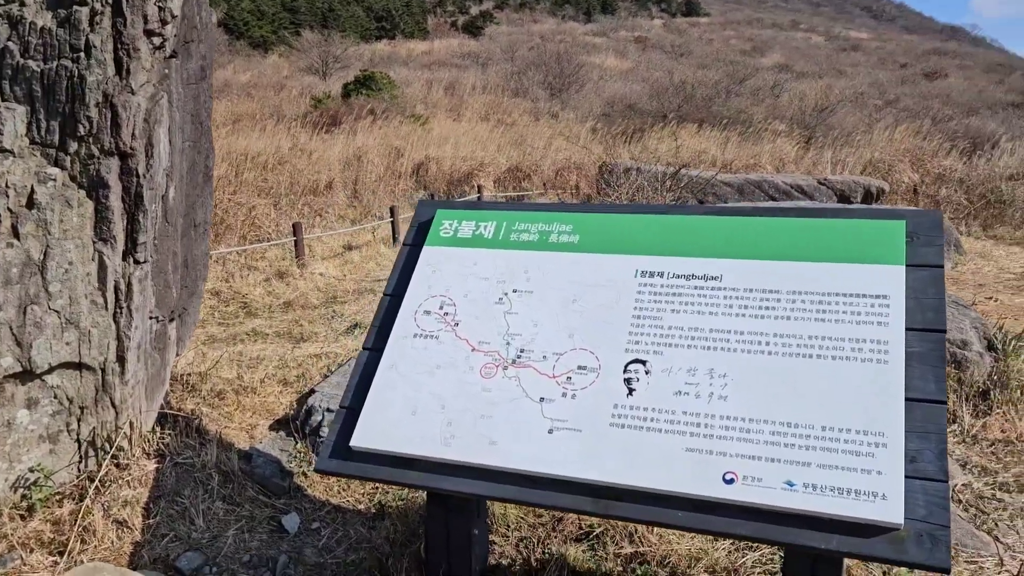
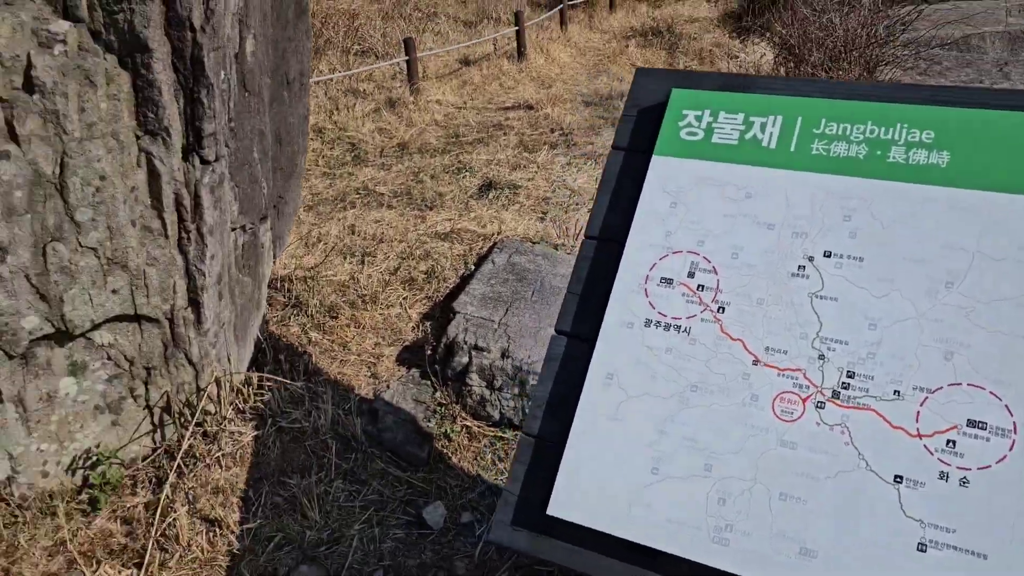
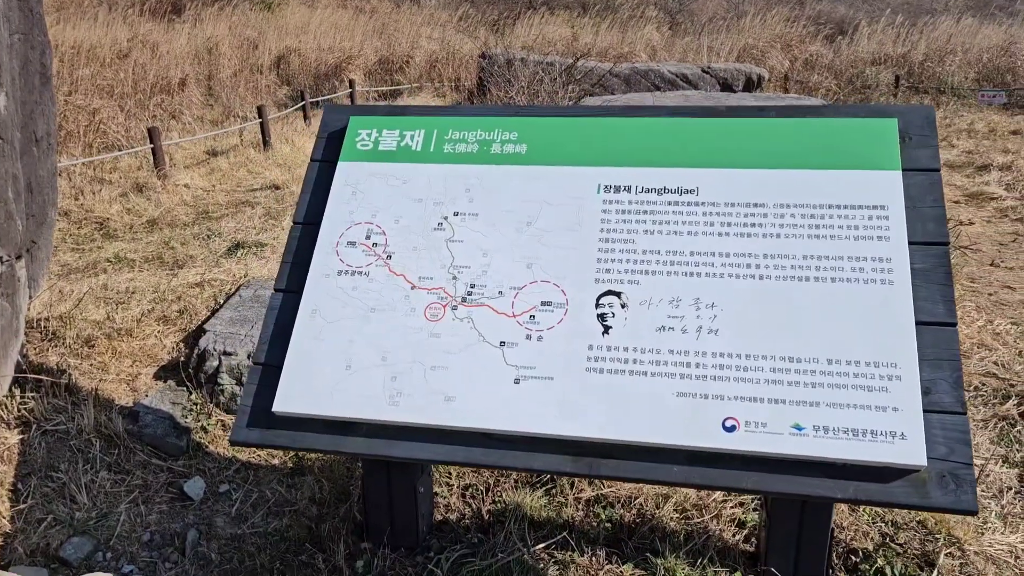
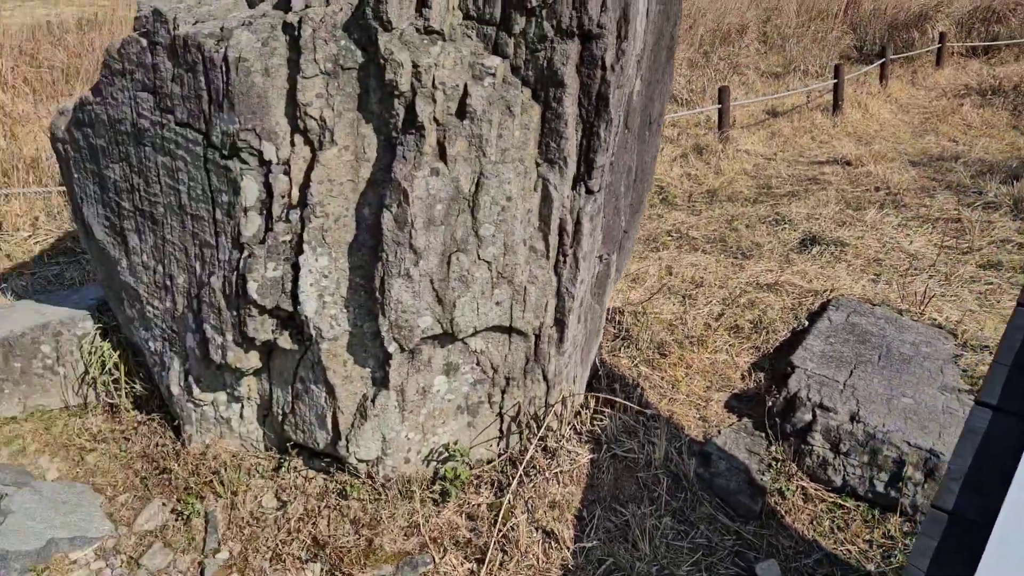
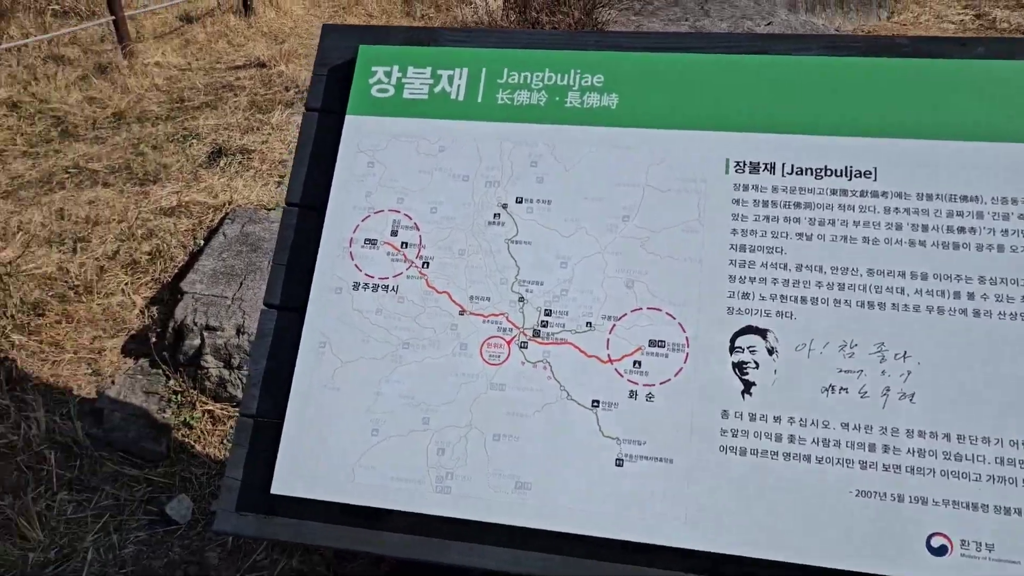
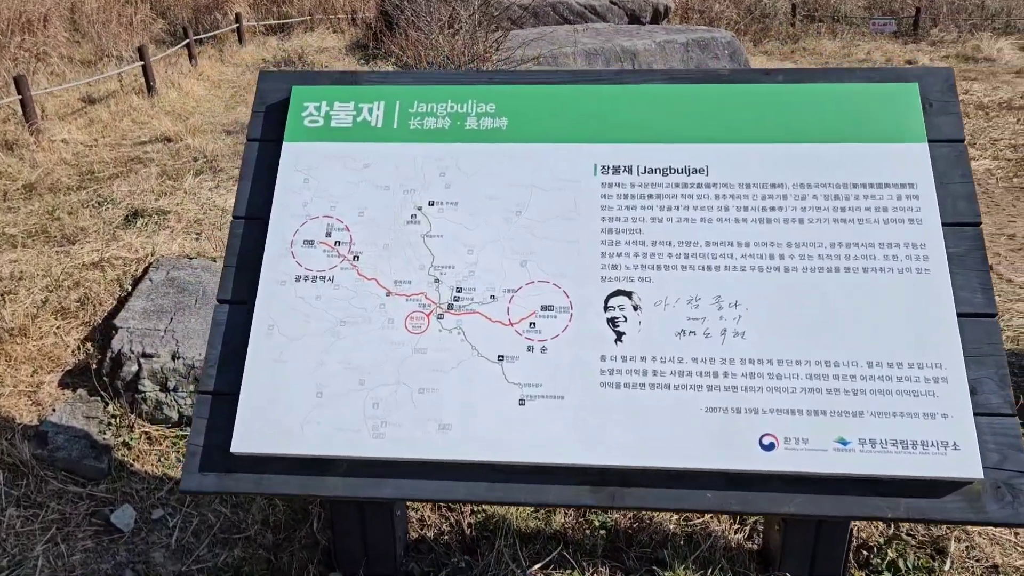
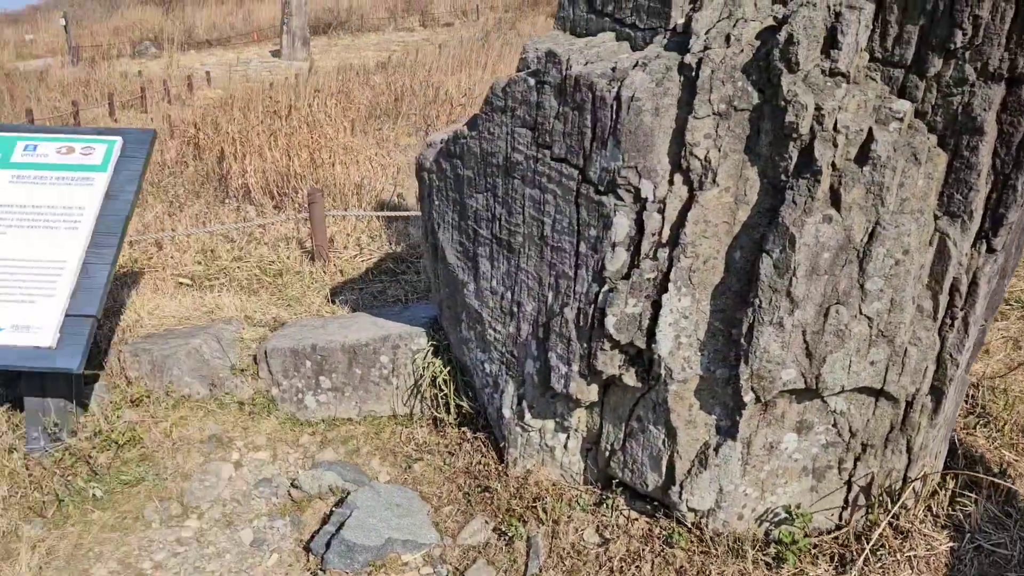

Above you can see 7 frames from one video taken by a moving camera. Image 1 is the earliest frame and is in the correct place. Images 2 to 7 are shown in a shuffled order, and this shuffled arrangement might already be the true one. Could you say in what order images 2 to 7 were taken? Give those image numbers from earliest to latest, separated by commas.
3, 6, 5, 2, 4, 7
